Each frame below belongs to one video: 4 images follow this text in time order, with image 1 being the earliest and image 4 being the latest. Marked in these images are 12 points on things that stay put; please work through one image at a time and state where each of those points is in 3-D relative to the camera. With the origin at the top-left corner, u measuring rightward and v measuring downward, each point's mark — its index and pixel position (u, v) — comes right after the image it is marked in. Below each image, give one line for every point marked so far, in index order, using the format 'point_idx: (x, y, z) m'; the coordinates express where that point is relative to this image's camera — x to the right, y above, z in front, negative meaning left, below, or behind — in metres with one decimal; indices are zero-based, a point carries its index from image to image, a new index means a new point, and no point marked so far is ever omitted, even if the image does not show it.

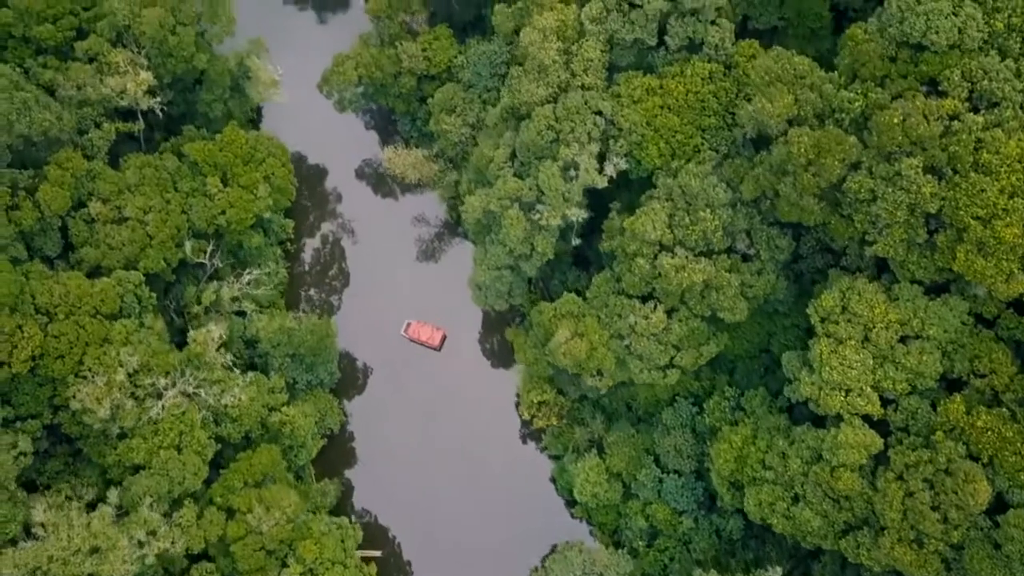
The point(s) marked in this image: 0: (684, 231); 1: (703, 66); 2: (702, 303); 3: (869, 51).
0: (+4.1, +1.4, +19.2) m
1: (+4.7, +5.4, +20.0) m
2: (+4.5, -0.3, +19.5) m
3: (+7.7, +5.1, +17.6) m
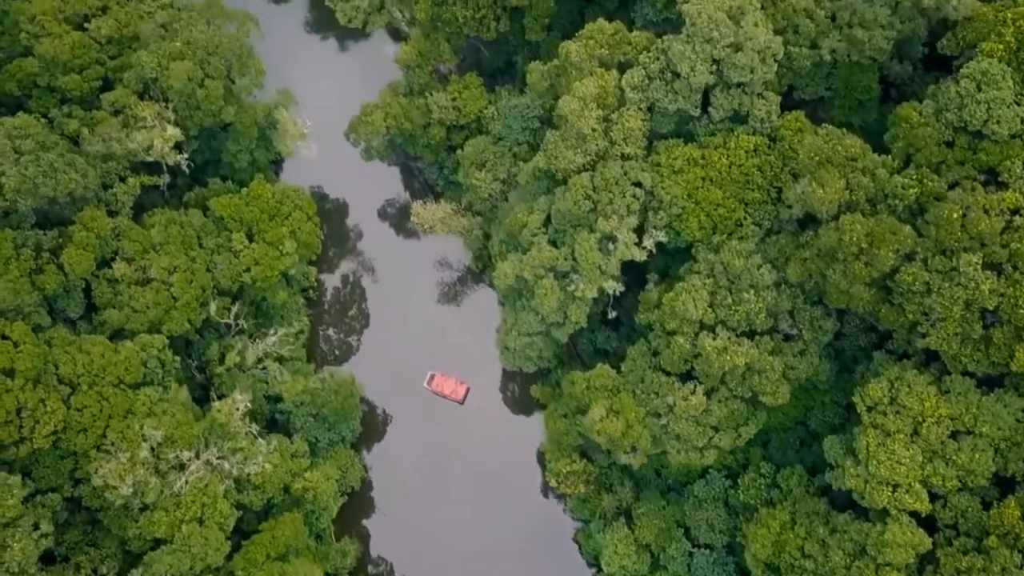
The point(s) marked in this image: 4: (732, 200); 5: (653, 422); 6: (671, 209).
0: (+4.9, -0.5, +18.6) m
1: (+5.6, +3.6, +19.4) m
2: (+5.3, -2.2, +18.9) m
3: (+8.6, +3.2, +17.0) m
4: (+5.2, +2.1, +19.4) m
5: (+3.4, -3.2, +19.7) m
6: (+3.8, +1.9, +19.6) m
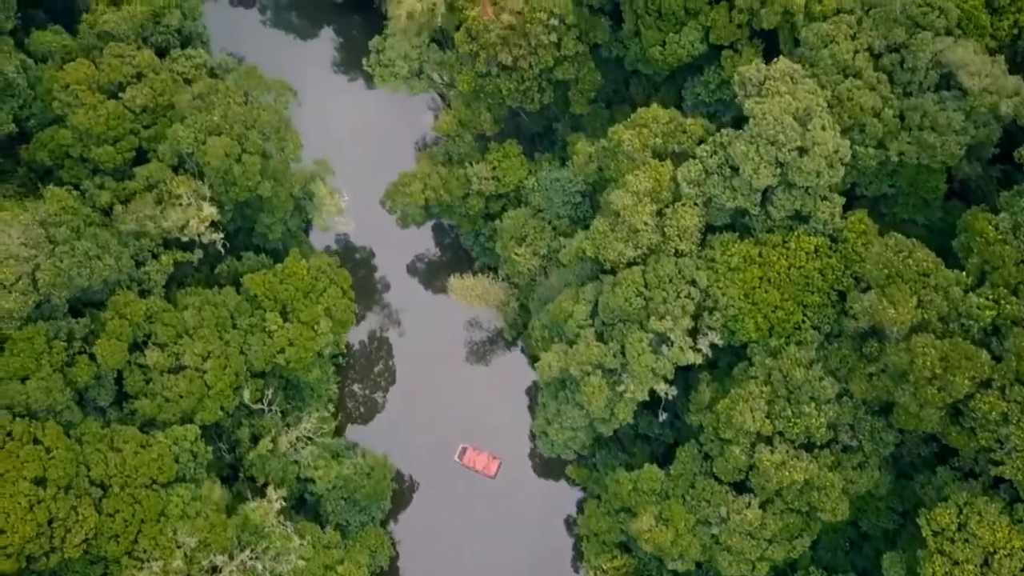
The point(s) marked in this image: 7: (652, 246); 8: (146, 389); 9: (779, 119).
0: (+6.0, -2.9, +17.9) m
1: (+6.8, +1.1, +18.7) m
2: (+6.4, -4.7, +18.1) m
3: (+9.7, +0.7, +16.2) m
4: (+6.4, -0.3, +18.7) m
5: (+4.4, -5.6, +18.9) m
6: (+5.0, -0.5, +18.9) m
7: (+3.3, +1.0, +19.3) m
8: (-9.0, -2.4, +19.9) m
9: (+5.7, +3.6, +17.5) m
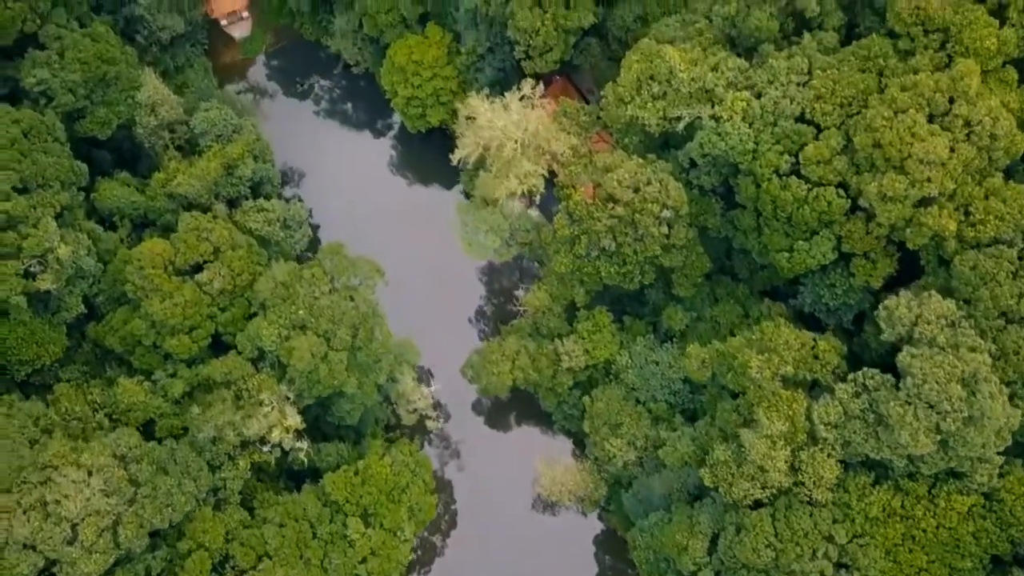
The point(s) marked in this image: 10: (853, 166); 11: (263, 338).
0: (+8.4, -8.4, +16.1) m
1: (+9.3, -4.3, +16.9) m
2: (+8.7, -10.1, +16.3) m
3: (+12.2, -4.9, +14.4) m
4: (+8.8, -5.8, +16.9) m
5: (+6.8, -11.0, +17.2) m
6: (+7.5, -5.9, +17.1) m
7: (+5.8, -4.4, +17.6) m
8: (-6.5, -7.4, +18.3) m
9: (+8.3, -1.8, +15.8) m
10: (+7.7, +2.7, +18.4) m
11: (-6.0, -1.2, +19.6) m
